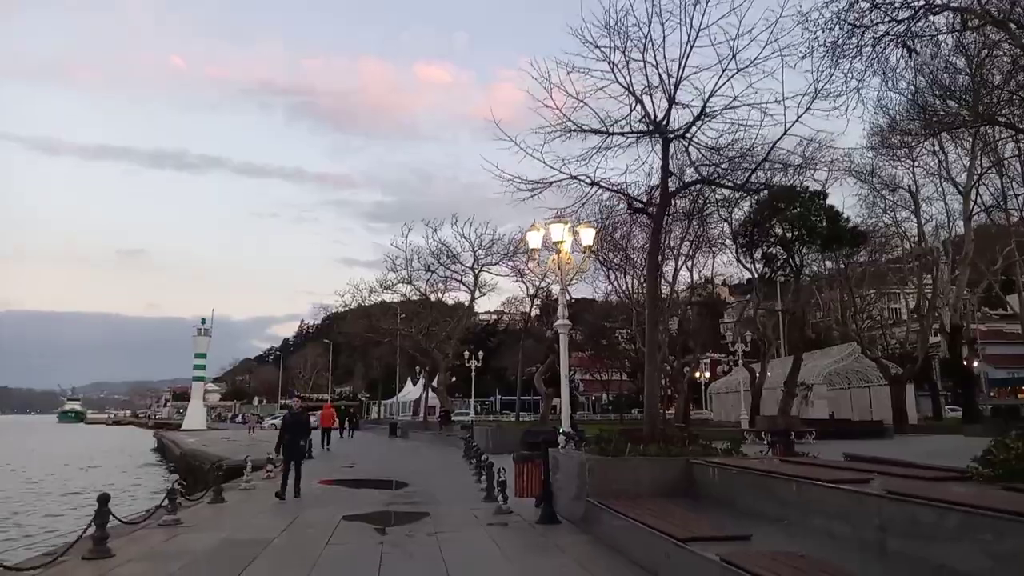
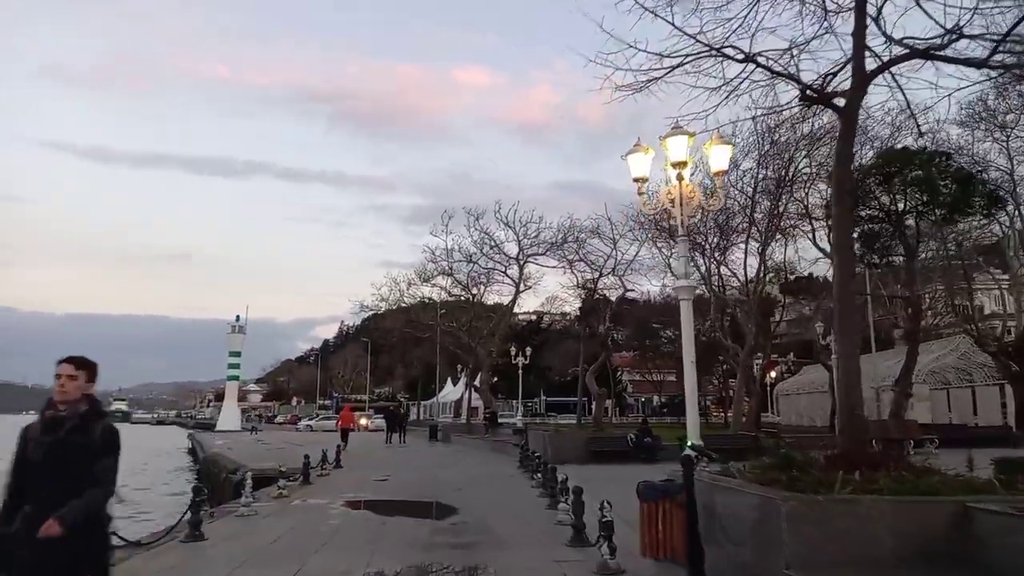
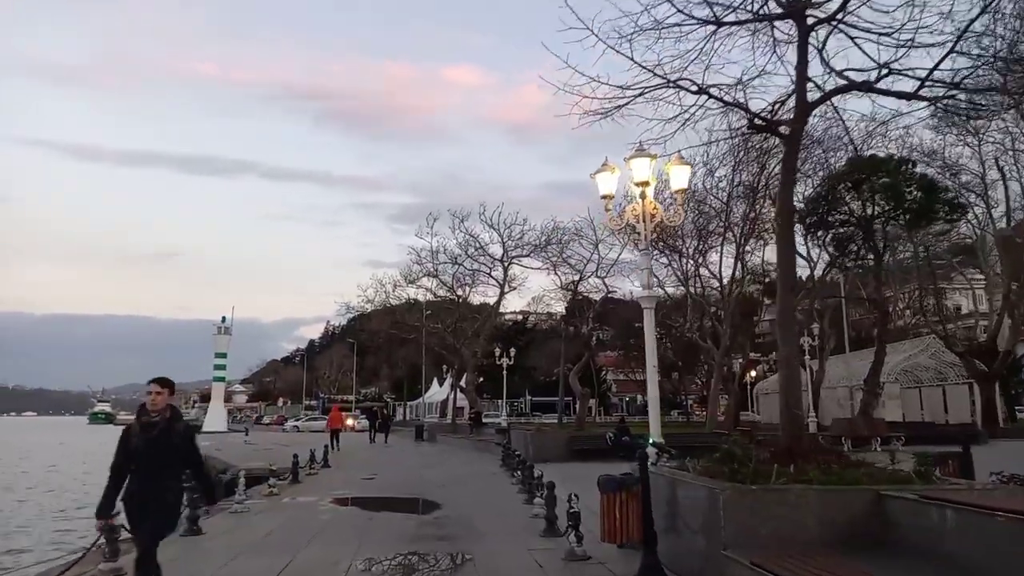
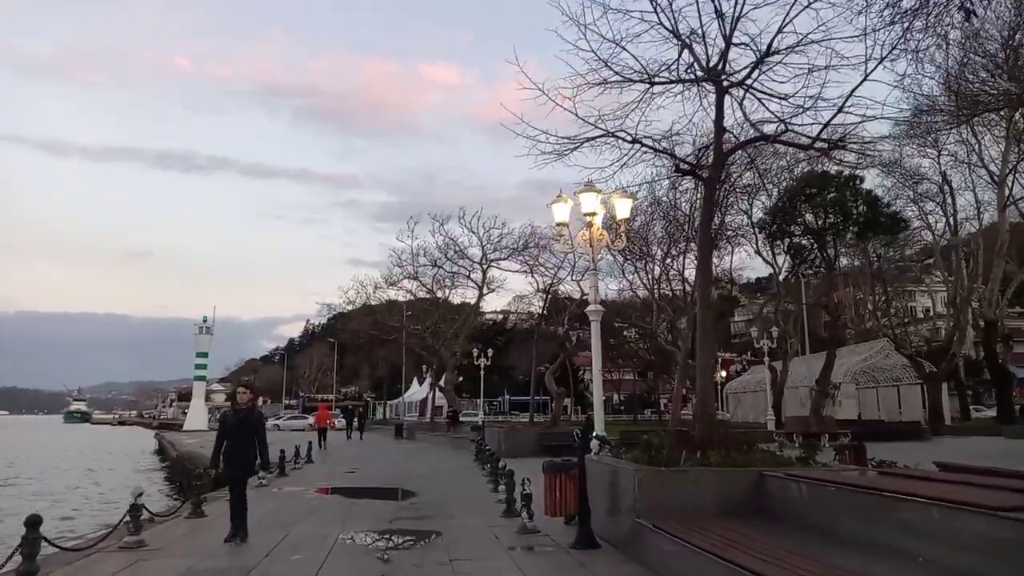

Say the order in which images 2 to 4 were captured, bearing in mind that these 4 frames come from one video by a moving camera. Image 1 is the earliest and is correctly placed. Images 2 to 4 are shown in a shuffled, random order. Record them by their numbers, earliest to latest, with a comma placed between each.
4, 3, 2
